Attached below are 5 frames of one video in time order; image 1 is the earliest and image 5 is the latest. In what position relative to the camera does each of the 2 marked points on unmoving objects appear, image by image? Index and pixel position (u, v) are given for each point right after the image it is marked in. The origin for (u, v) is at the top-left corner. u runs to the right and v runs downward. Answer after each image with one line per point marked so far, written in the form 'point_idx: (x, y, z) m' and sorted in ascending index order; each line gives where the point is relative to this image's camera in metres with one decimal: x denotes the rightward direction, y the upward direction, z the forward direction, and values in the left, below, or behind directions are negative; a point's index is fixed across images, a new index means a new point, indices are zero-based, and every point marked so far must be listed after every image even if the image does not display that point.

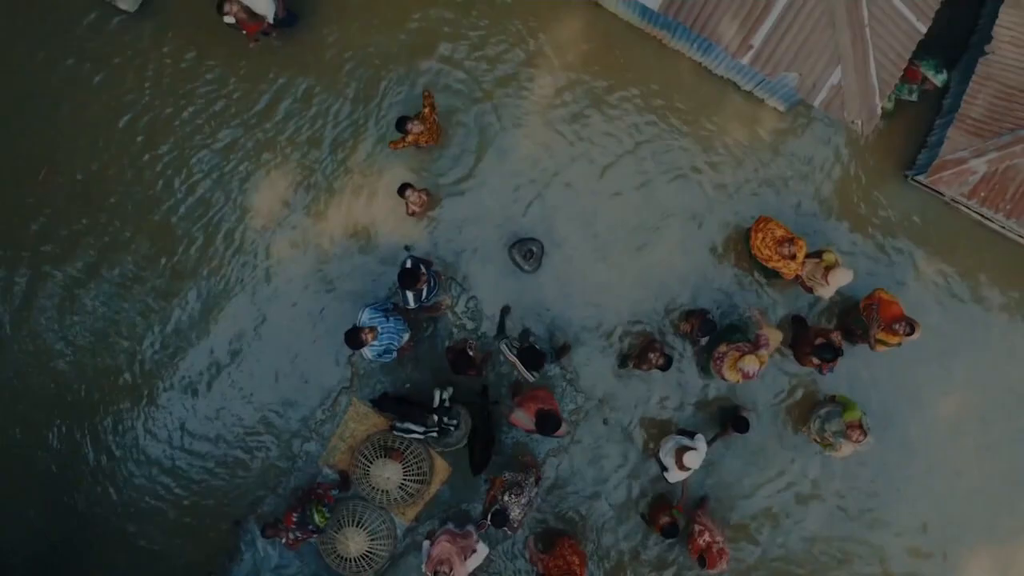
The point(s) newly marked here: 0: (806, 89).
0: (+2.7, +1.8, +7.3) m
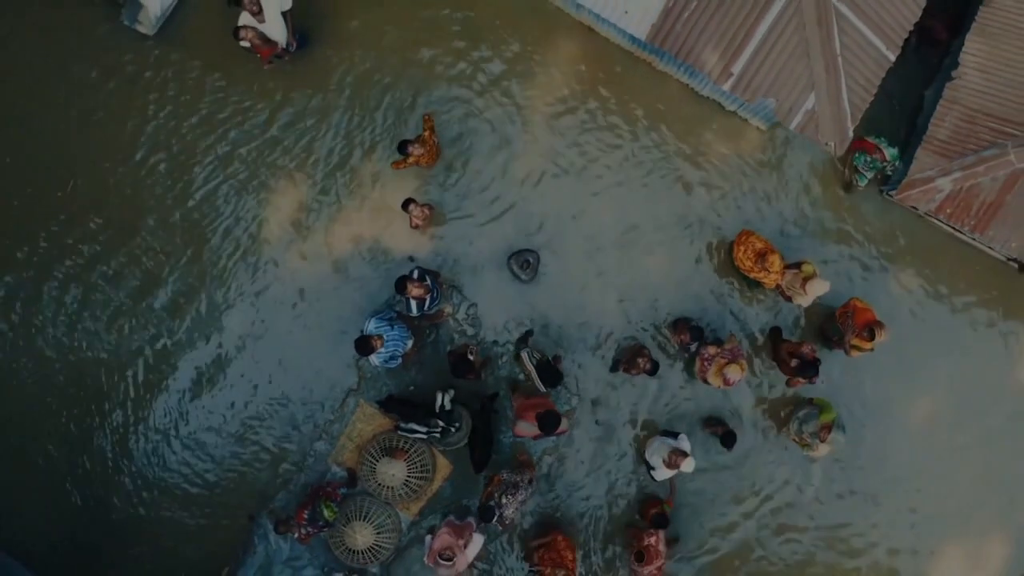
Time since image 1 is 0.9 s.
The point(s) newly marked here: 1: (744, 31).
0: (+2.6, +1.7, +7.8) m
1: (+2.2, +2.4, +7.6) m
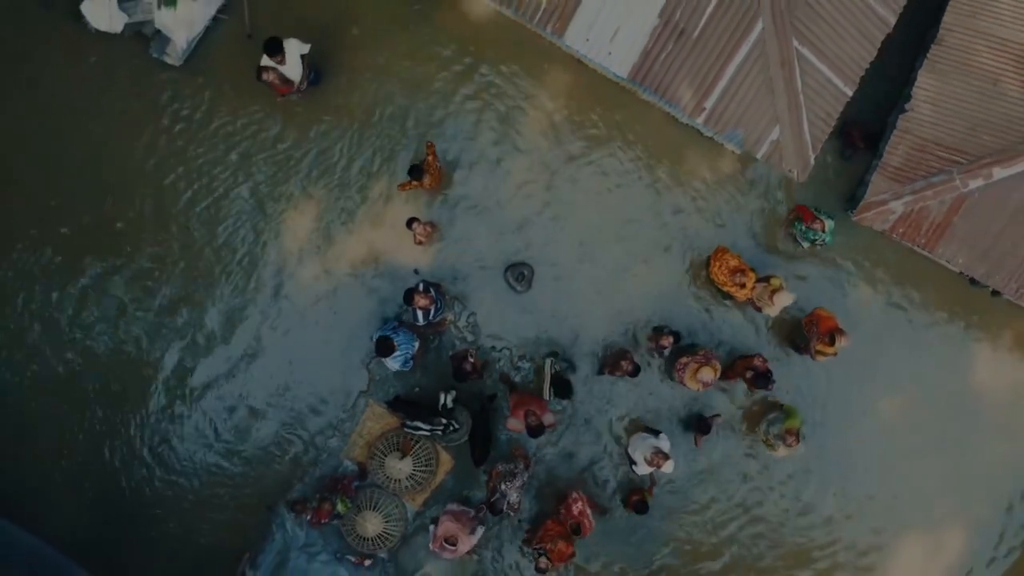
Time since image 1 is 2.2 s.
0: (+2.6, +1.6, +8.7) m
1: (+2.1, +2.3, +8.4) m
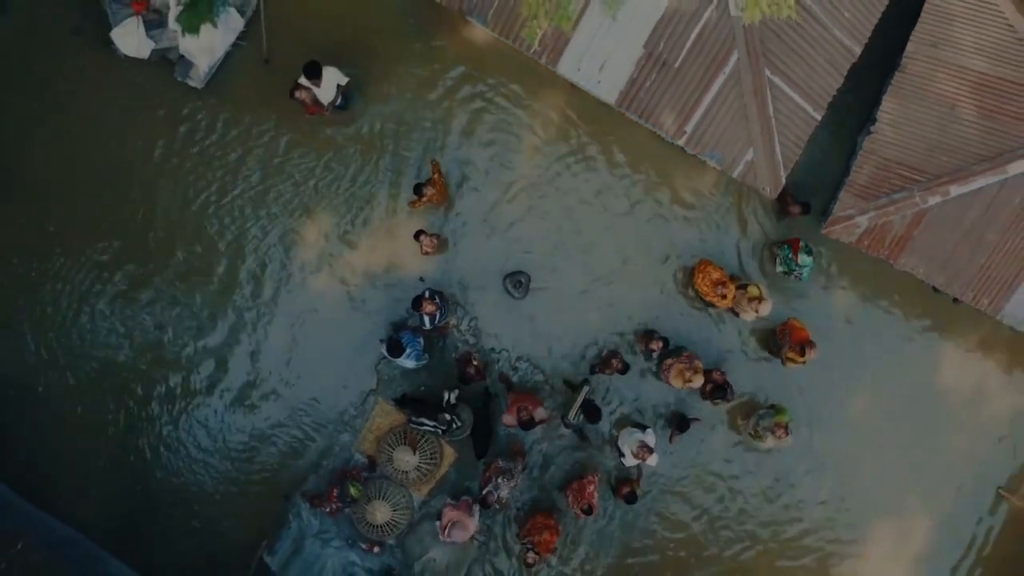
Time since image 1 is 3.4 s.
0: (+2.6, +1.5, +9.5) m
1: (+2.1, +2.2, +9.3) m
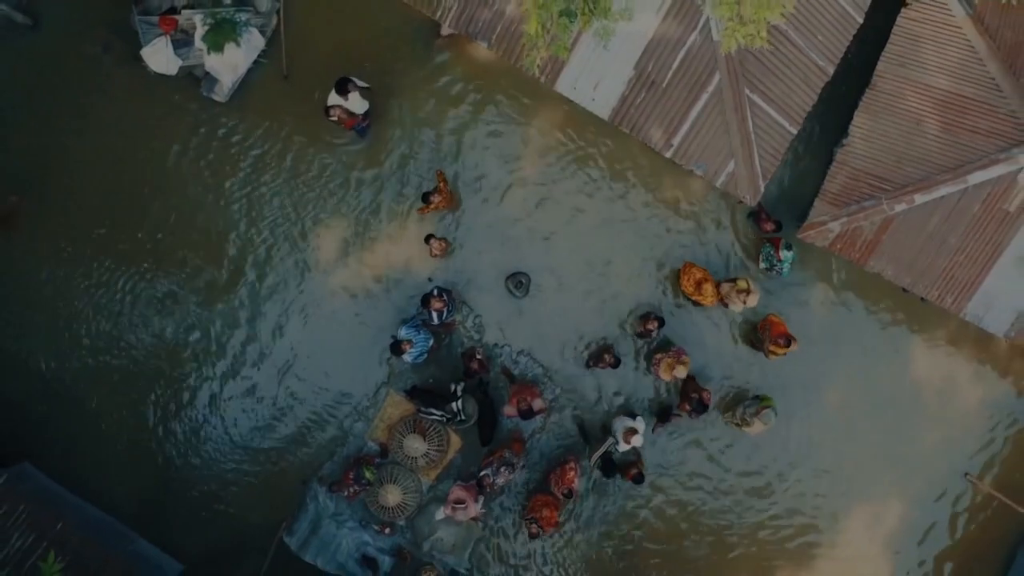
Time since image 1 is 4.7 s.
0: (+2.6, +1.5, +10.4) m
1: (+2.1, +2.2, +10.1) m
